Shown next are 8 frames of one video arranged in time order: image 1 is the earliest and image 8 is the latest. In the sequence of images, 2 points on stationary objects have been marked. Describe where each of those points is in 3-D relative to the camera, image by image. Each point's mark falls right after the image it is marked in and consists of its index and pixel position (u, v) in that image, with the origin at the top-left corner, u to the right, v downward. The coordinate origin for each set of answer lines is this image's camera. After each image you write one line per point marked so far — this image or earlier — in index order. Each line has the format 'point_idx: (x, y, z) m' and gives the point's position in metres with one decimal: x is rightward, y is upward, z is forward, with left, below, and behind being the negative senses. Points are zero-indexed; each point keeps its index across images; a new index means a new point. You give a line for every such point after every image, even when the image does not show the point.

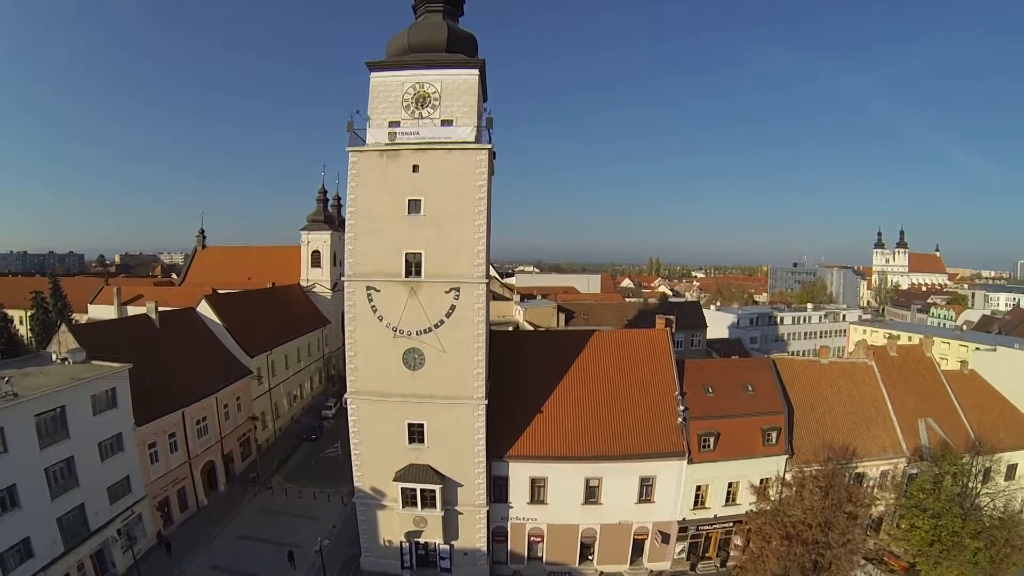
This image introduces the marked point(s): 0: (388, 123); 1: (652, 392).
0: (-3.0, +4.1, +12.4) m
1: (+5.4, -4.0, +19.5) m
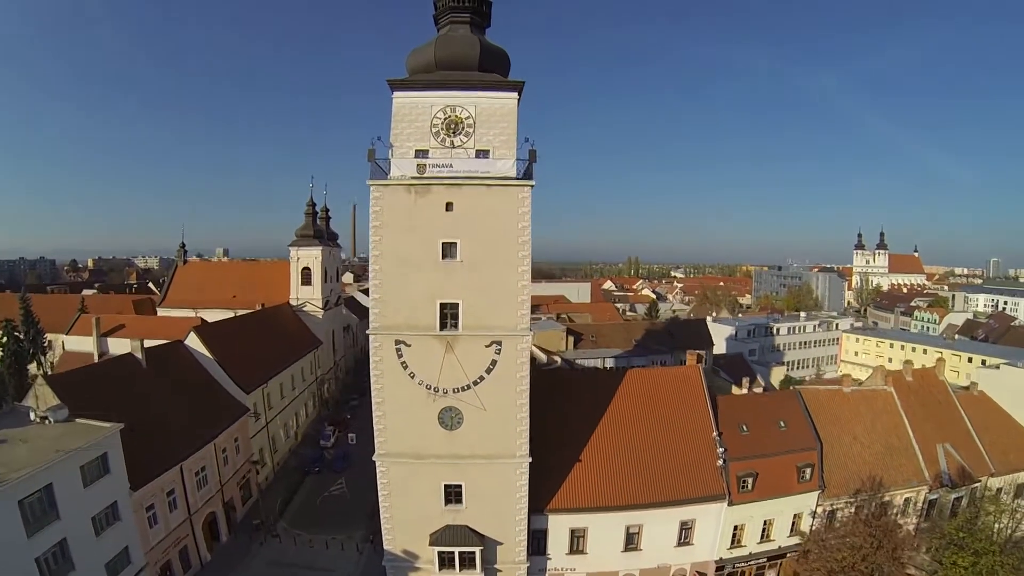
0: (-2.1, +3.0, +11.1) m
1: (+6.2, -5.2, +18.4) m
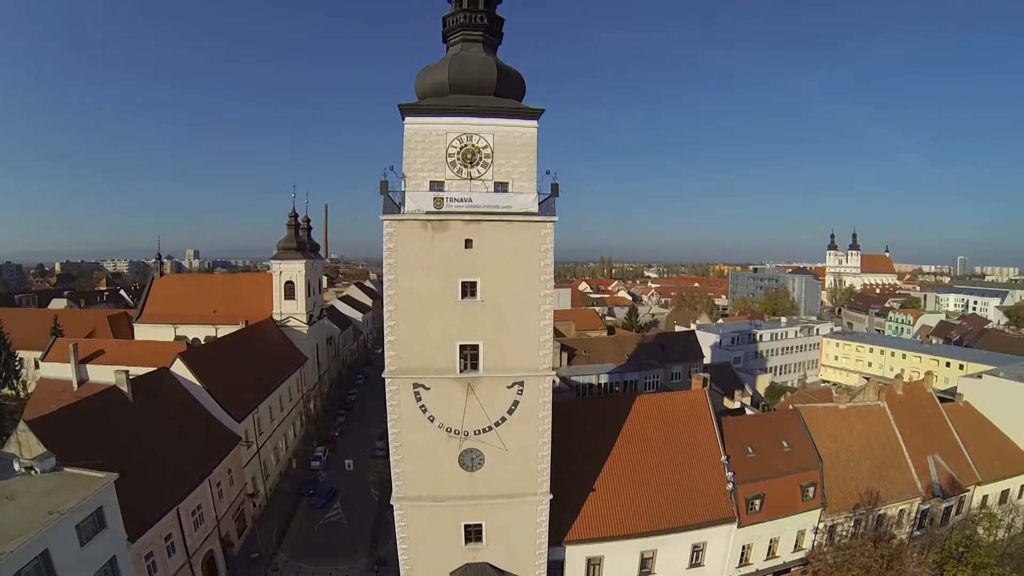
0: (-1.7, +2.2, +10.9) m
1: (+6.4, -5.9, +18.3) m
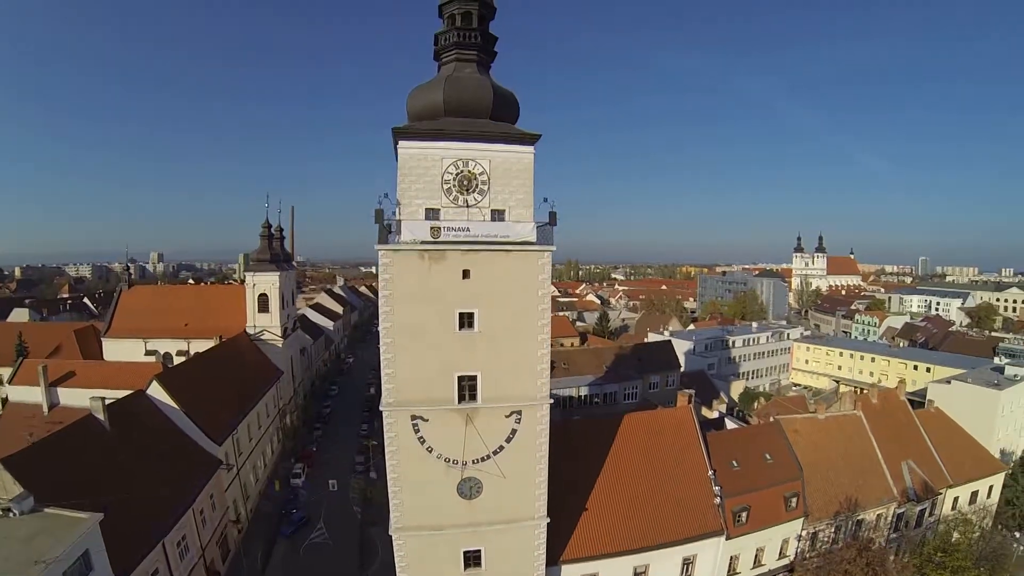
0: (-1.8, +1.6, +10.8) m
1: (+6.1, -6.5, +18.5) m
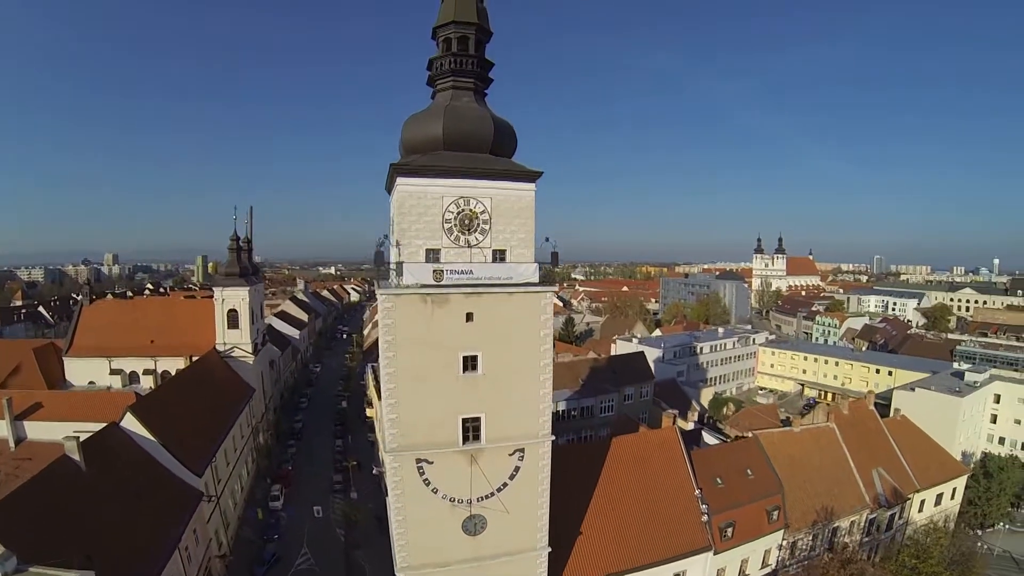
0: (-1.8, +0.8, +10.8) m
1: (+5.8, -7.4, +18.9) m
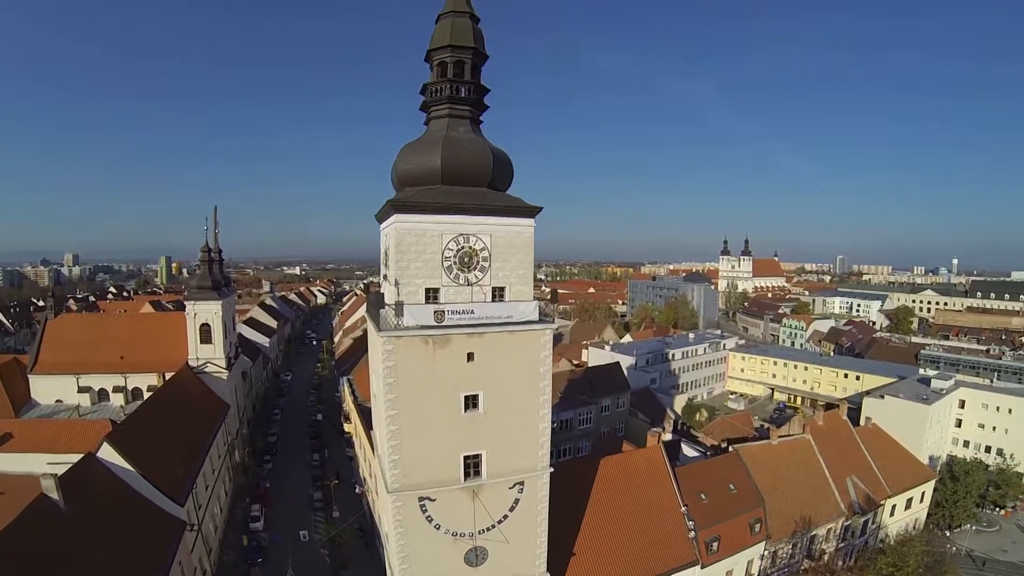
0: (-1.8, -0.1, +11.0) m
1: (+5.5, -8.2, +19.3) m
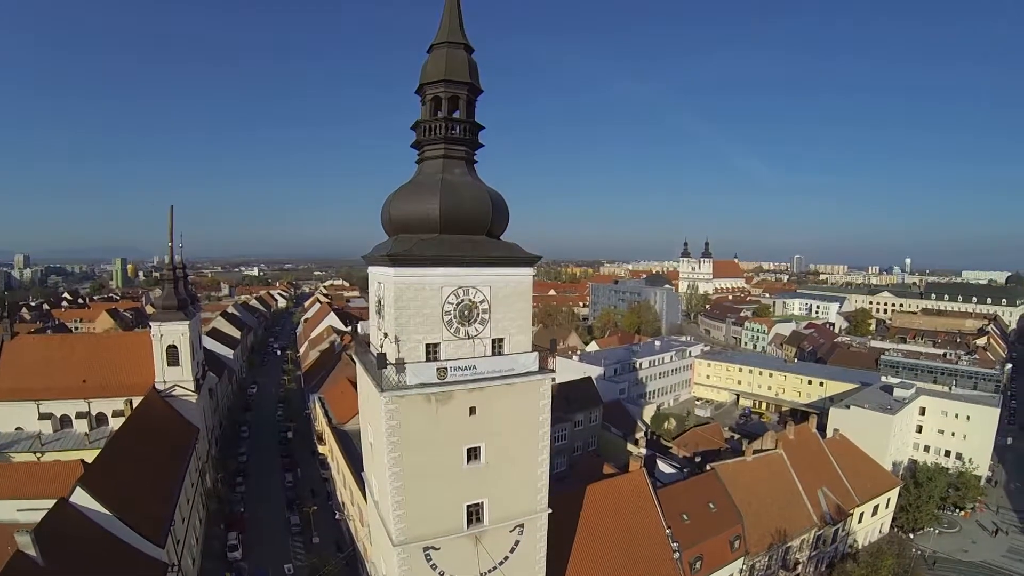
0: (-1.8, -1.2, +11.3) m
1: (+5.1, -9.3, +19.9) m
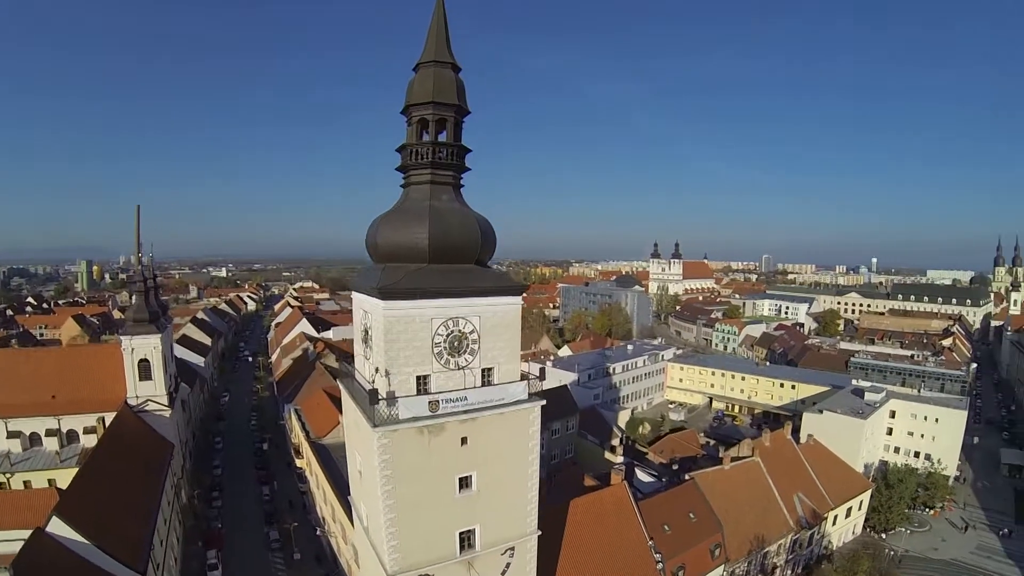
0: (-2.1, -1.9, +11.5) m
1: (+4.6, -10.0, +20.3) m
